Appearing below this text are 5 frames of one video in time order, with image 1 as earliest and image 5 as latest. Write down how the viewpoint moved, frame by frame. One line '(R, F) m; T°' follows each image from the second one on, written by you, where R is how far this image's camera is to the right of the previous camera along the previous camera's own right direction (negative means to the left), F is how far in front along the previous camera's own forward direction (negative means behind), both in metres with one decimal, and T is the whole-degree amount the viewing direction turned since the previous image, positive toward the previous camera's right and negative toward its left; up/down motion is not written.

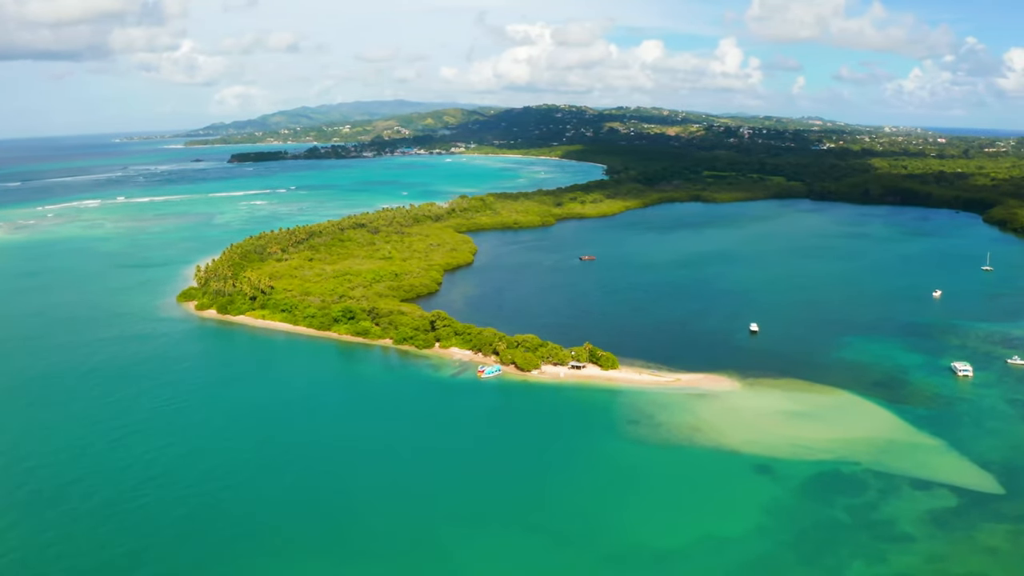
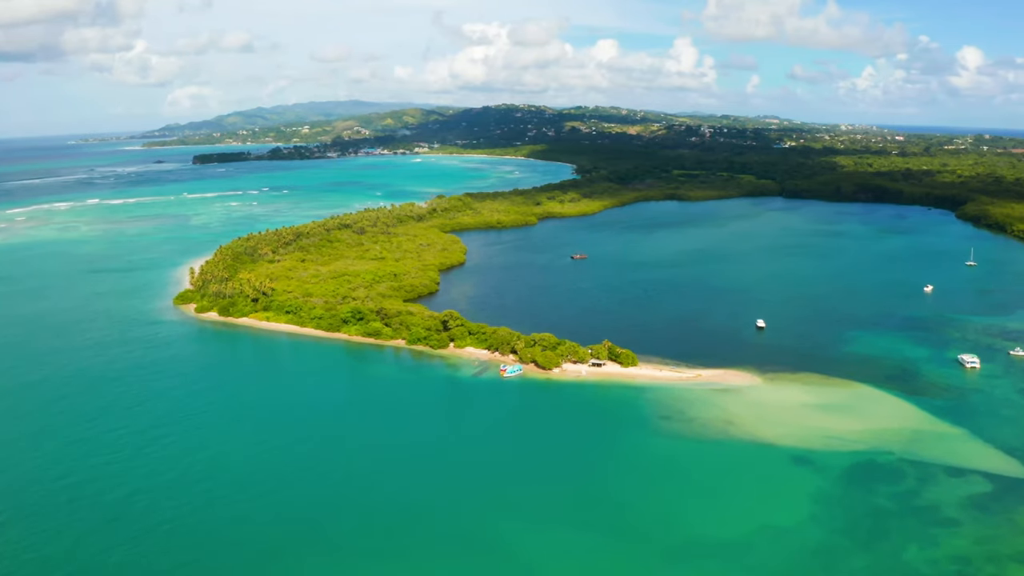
(-2.1, -0.3) m; +2°
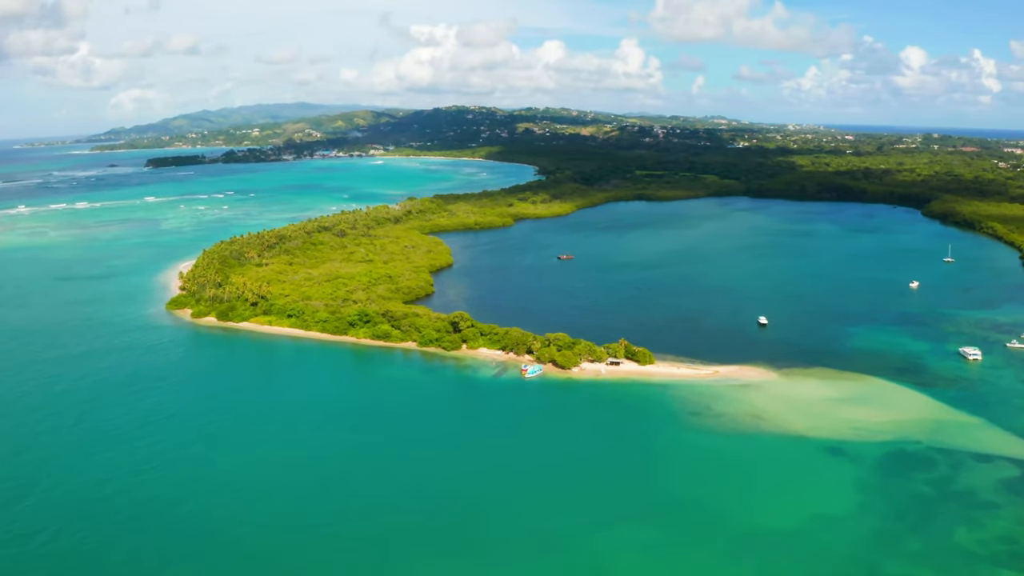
(-2.3, -0.4) m; +2°
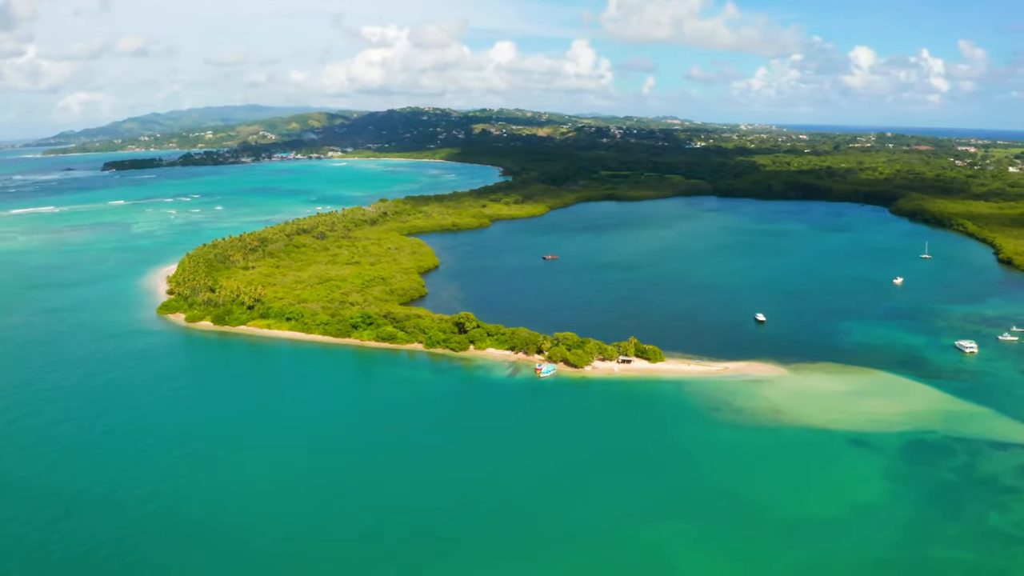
(-2.0, -0.3) m; +2°
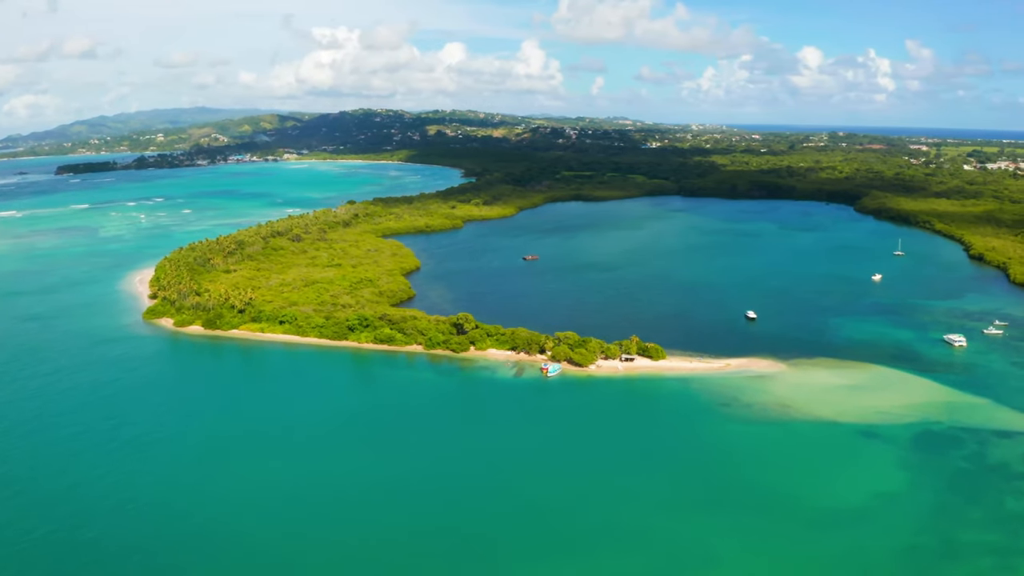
(-1.7, -0.2) m; +2°
